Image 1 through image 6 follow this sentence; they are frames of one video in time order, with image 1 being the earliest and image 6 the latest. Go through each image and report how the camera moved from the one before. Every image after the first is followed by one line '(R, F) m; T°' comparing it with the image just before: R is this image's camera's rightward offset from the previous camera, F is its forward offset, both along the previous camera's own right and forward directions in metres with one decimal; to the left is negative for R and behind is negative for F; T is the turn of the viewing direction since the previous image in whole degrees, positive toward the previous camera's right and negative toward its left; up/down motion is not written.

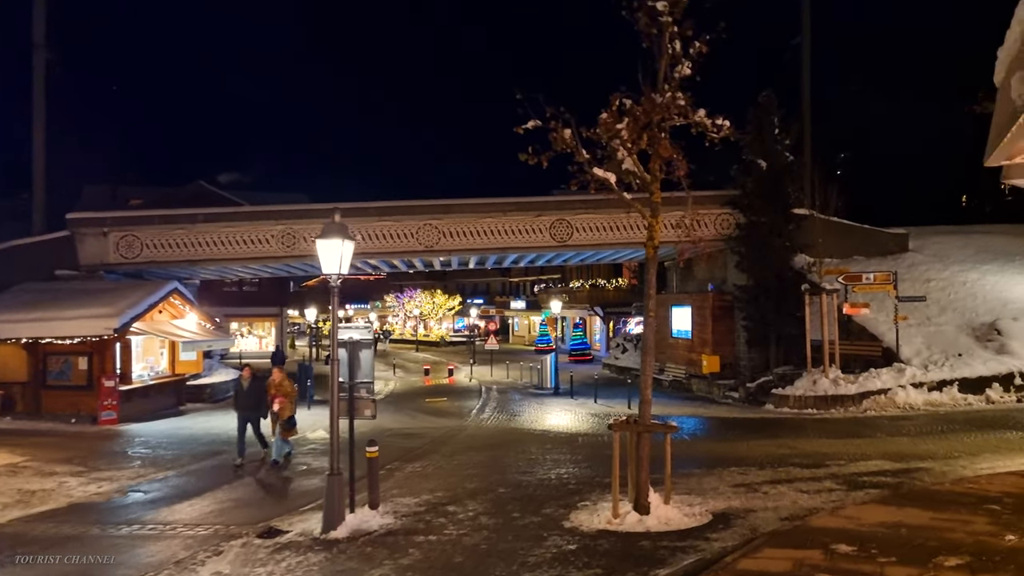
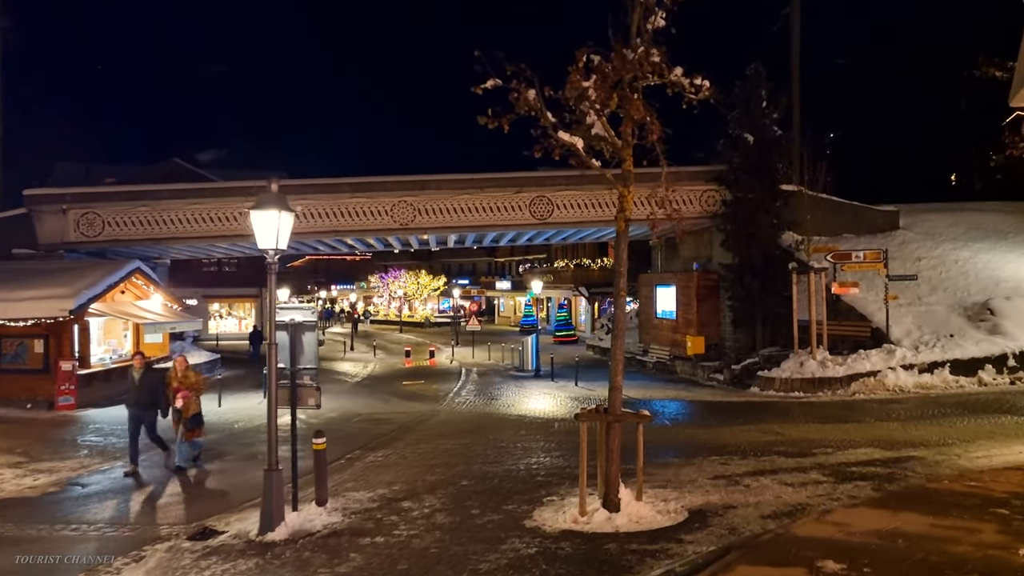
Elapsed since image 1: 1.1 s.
(+0.3, +0.8) m; +1°
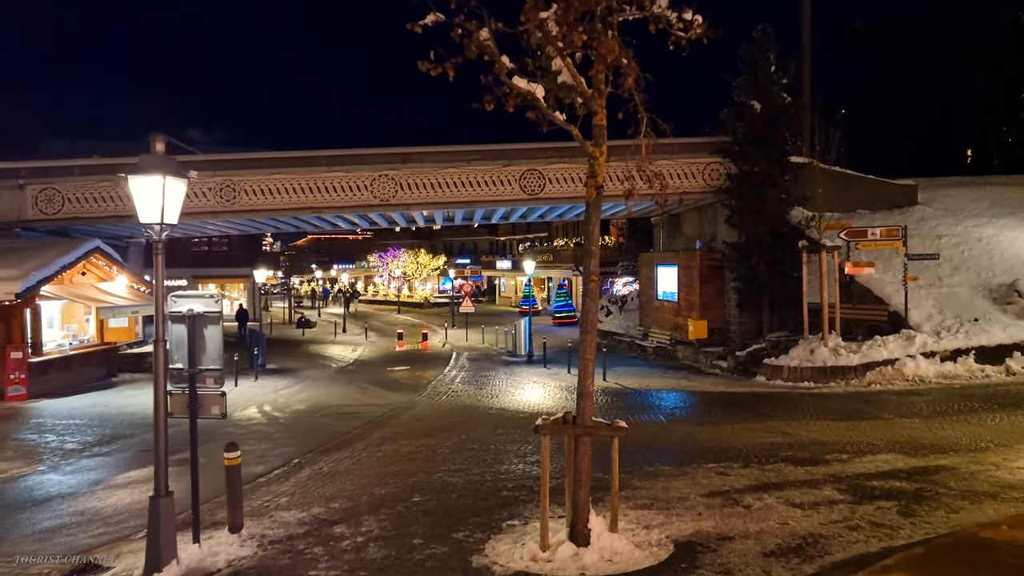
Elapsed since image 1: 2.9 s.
(+0.5, +1.5) m; -1°
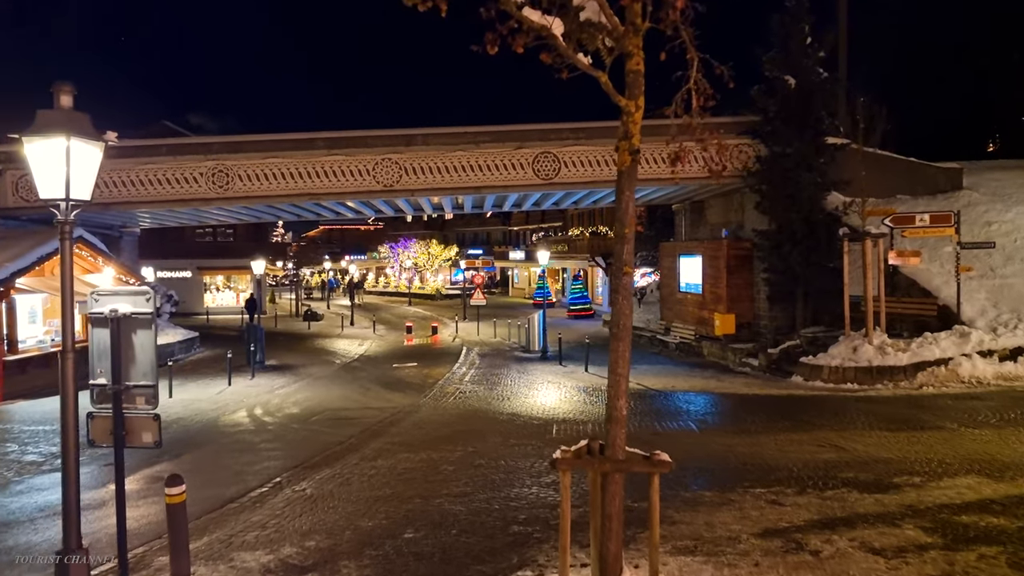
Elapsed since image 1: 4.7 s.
(0.0, +1.4) m; -1°
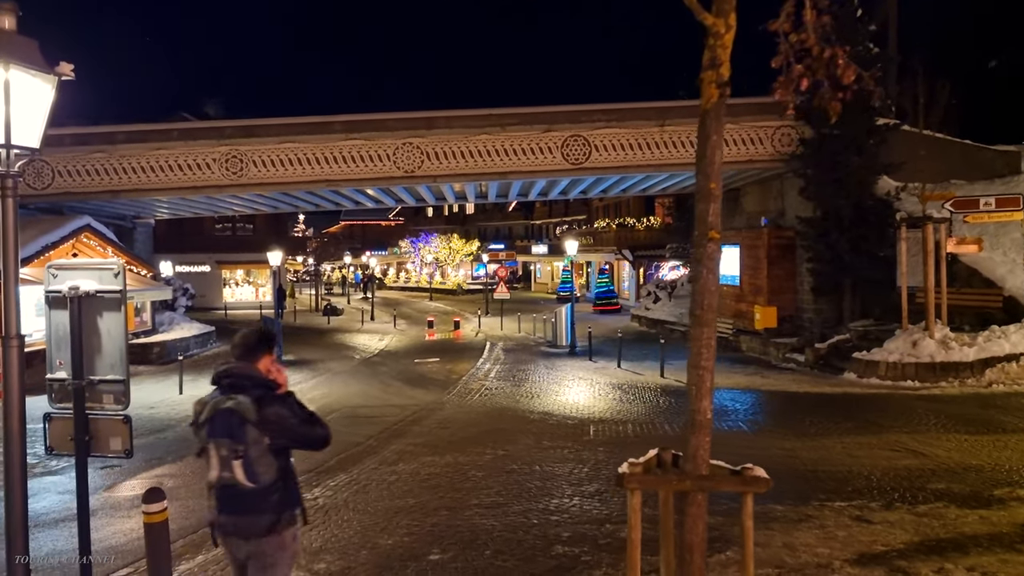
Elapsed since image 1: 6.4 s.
(-0.2, +1.0) m; -1°
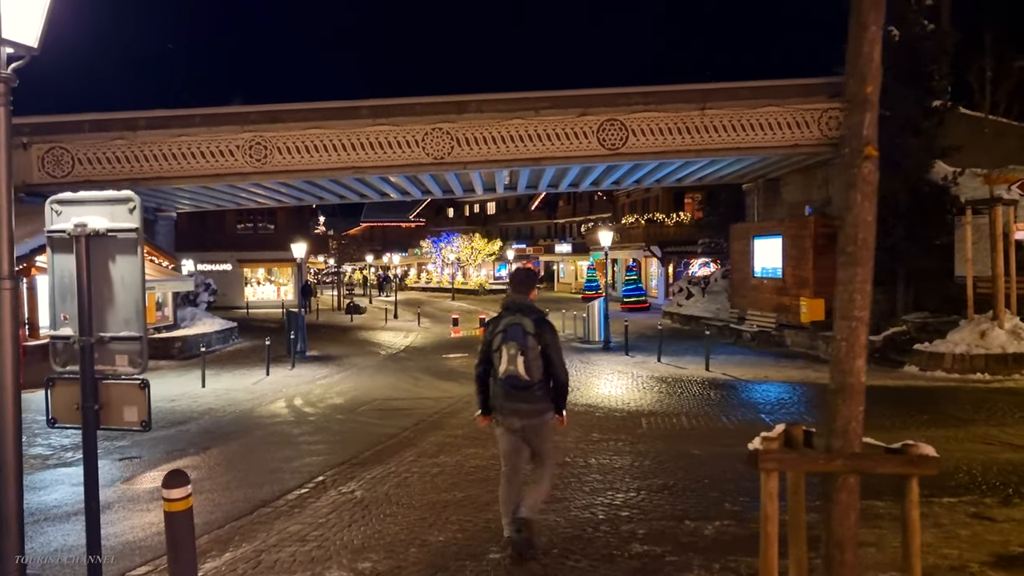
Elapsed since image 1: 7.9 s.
(-0.3, +0.7) m; -1°
